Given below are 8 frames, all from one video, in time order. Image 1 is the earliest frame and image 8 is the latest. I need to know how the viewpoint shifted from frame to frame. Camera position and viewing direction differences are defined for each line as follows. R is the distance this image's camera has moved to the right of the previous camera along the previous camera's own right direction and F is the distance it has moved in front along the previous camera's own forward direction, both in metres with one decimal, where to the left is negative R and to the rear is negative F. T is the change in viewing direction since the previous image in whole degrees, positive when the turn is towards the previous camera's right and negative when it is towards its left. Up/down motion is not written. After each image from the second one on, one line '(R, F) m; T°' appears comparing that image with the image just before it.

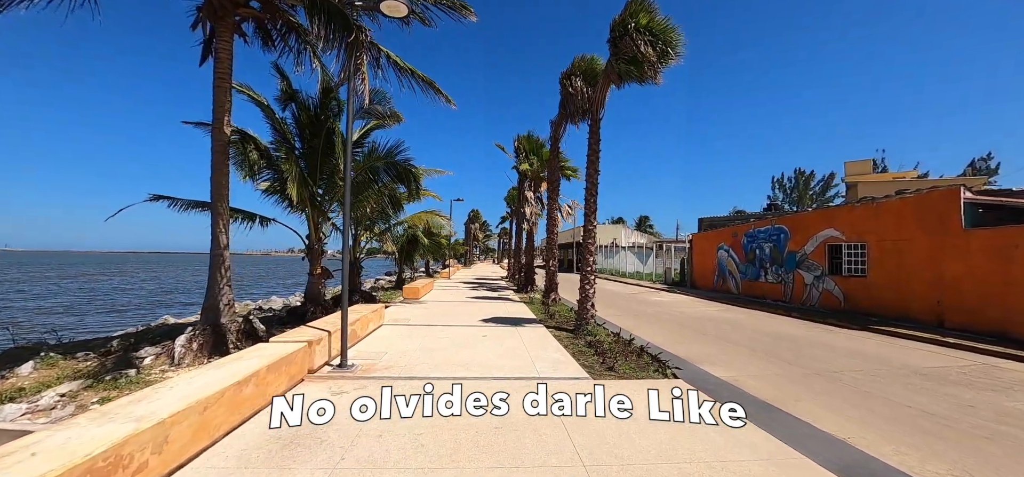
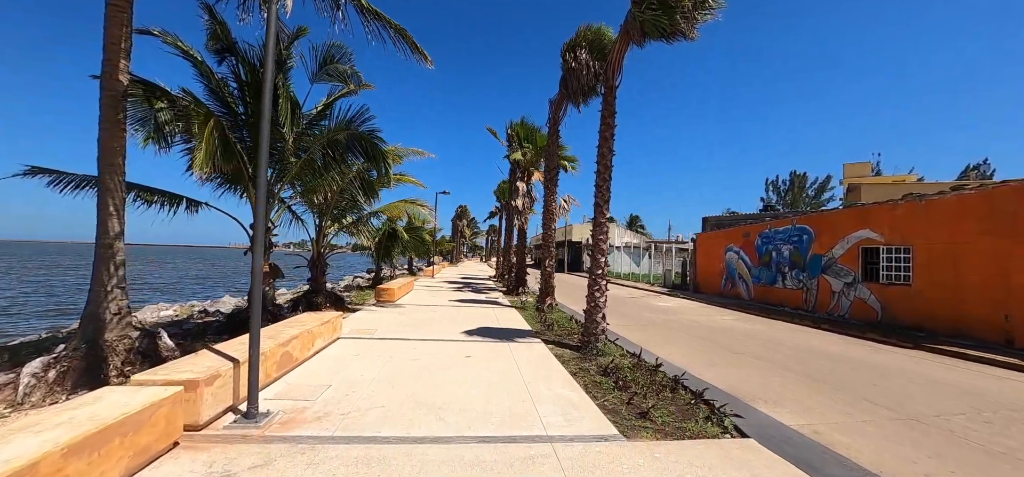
(-0.1, +1.8) m; +2°
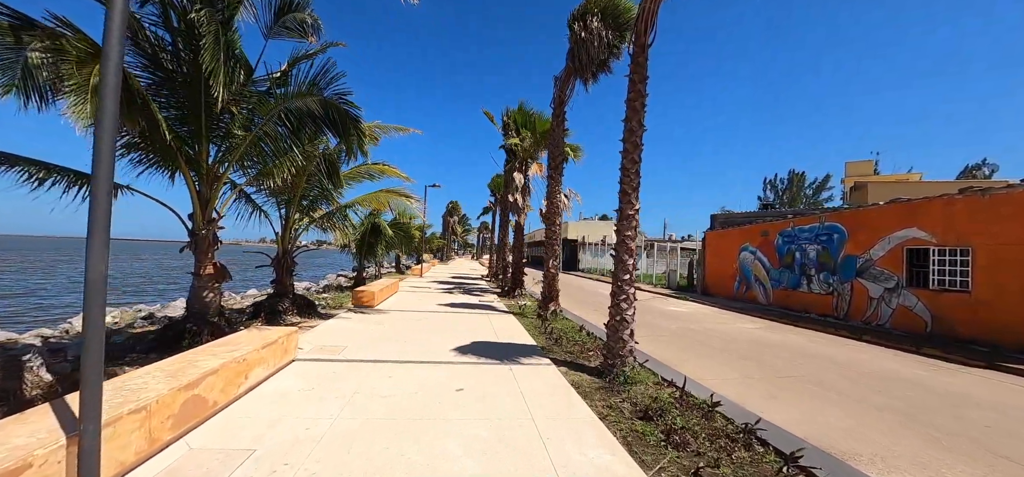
(-0.2, +1.5) m; +1°
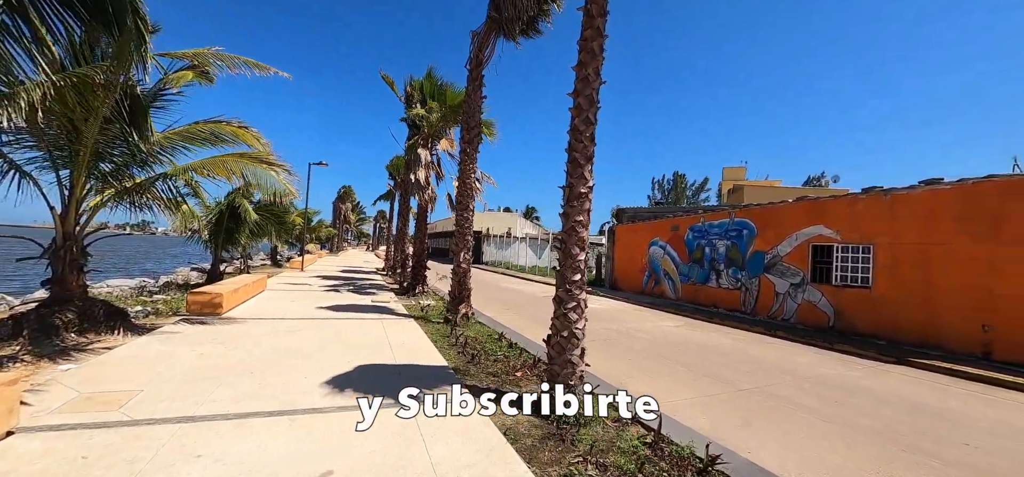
(-0.1, +1.8) m; +14°
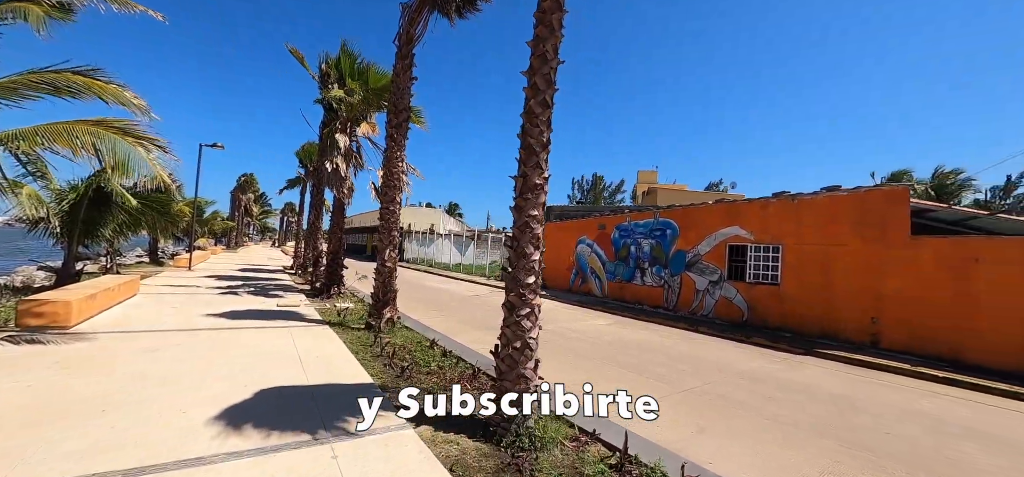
(-0.2, +0.6) m; +11°
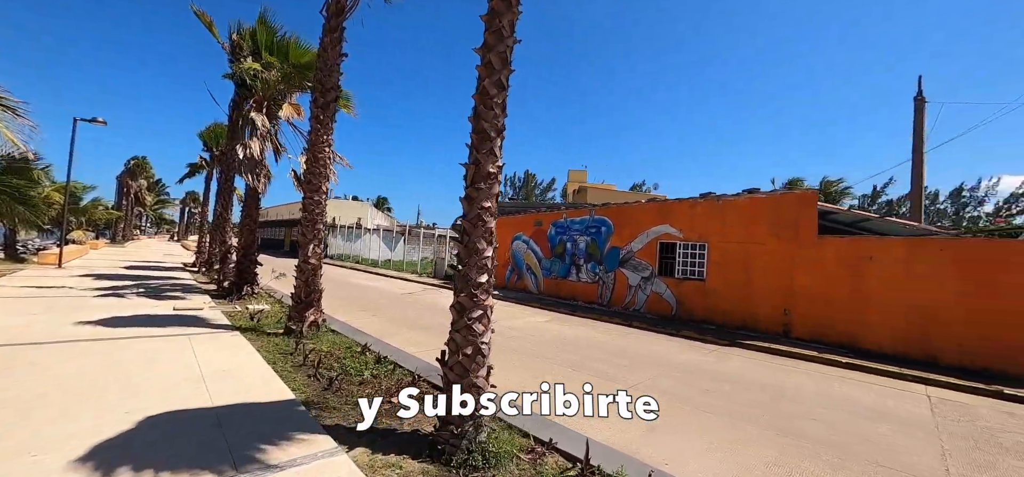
(-0.2, +0.4) m; +10°
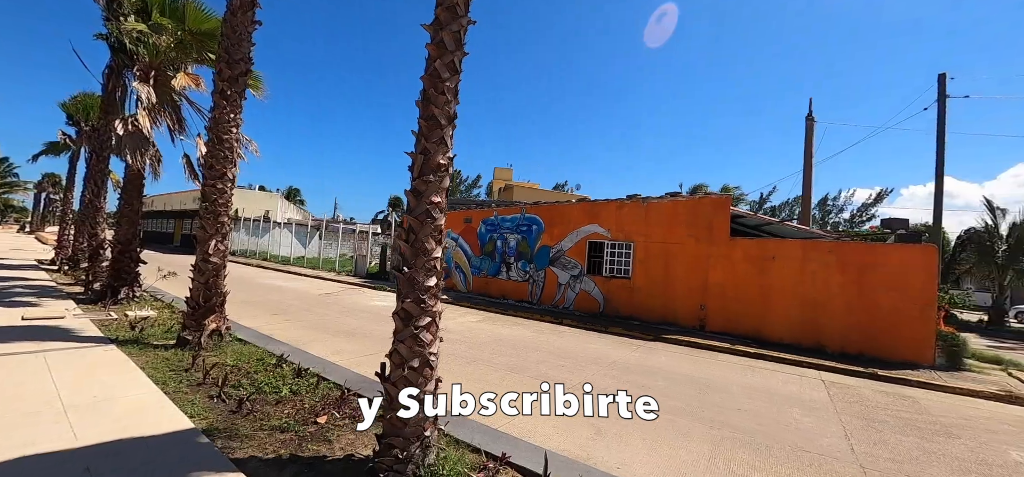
(-0.2, +0.3) m; +10°
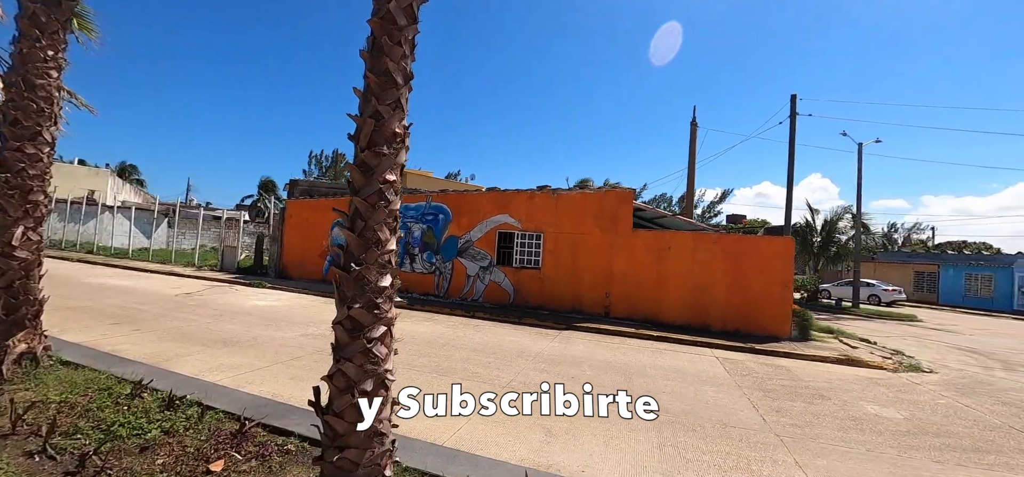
(-0.5, +0.5) m; +15°
